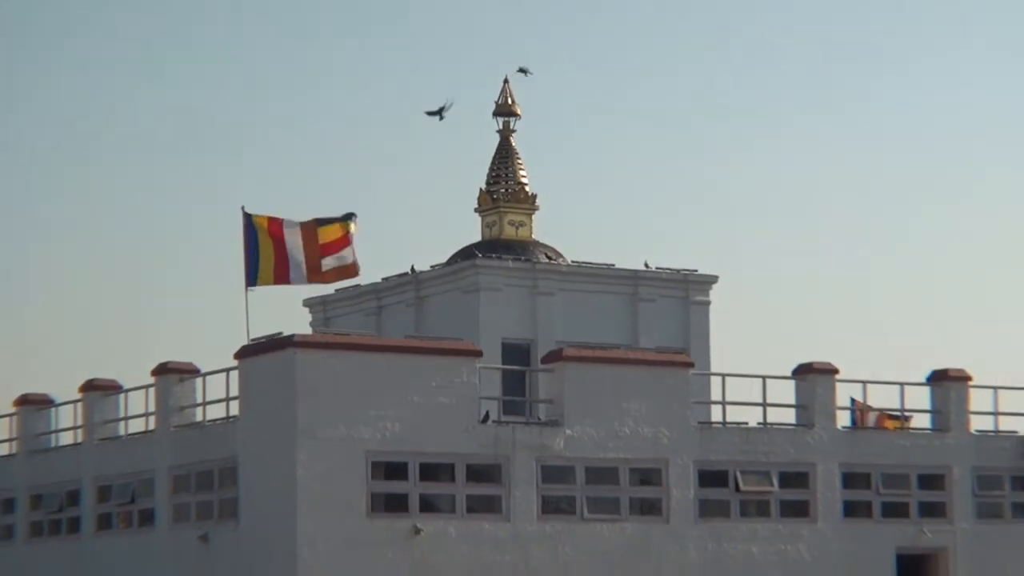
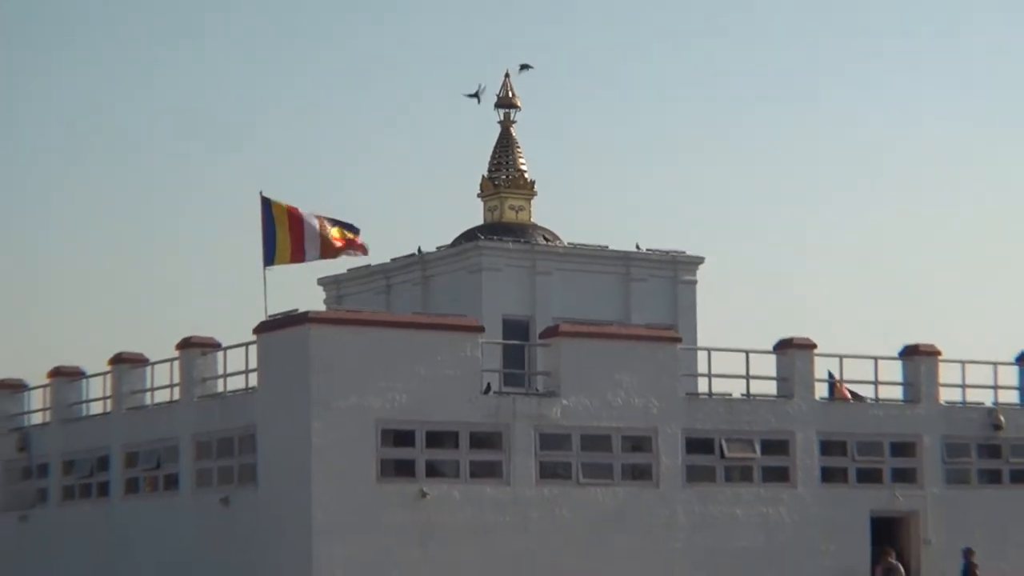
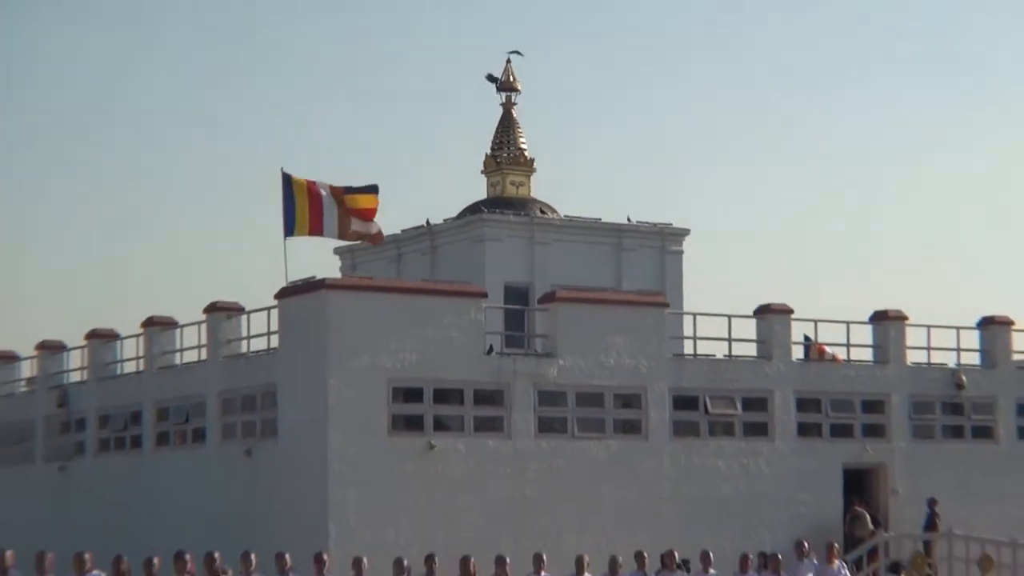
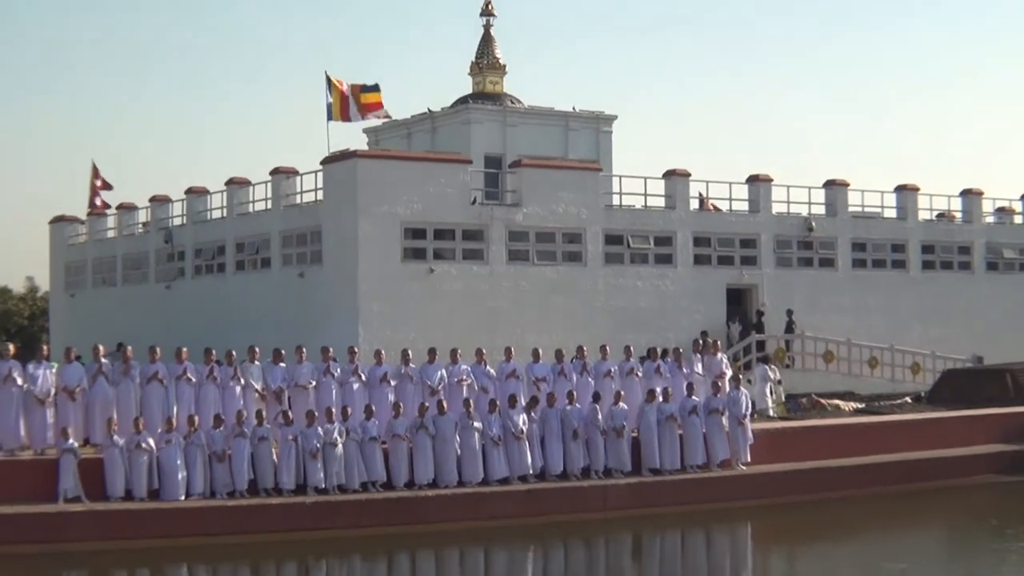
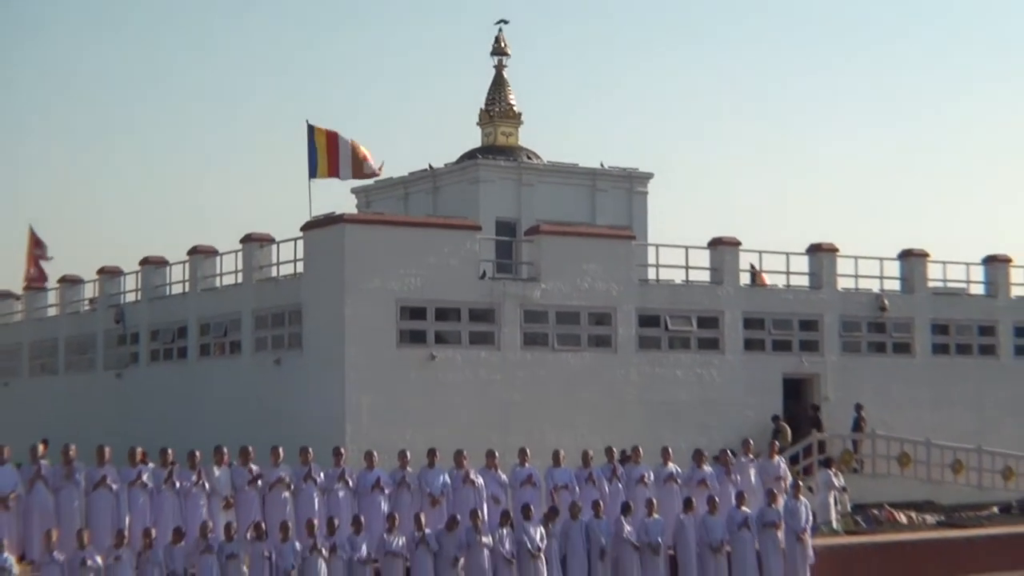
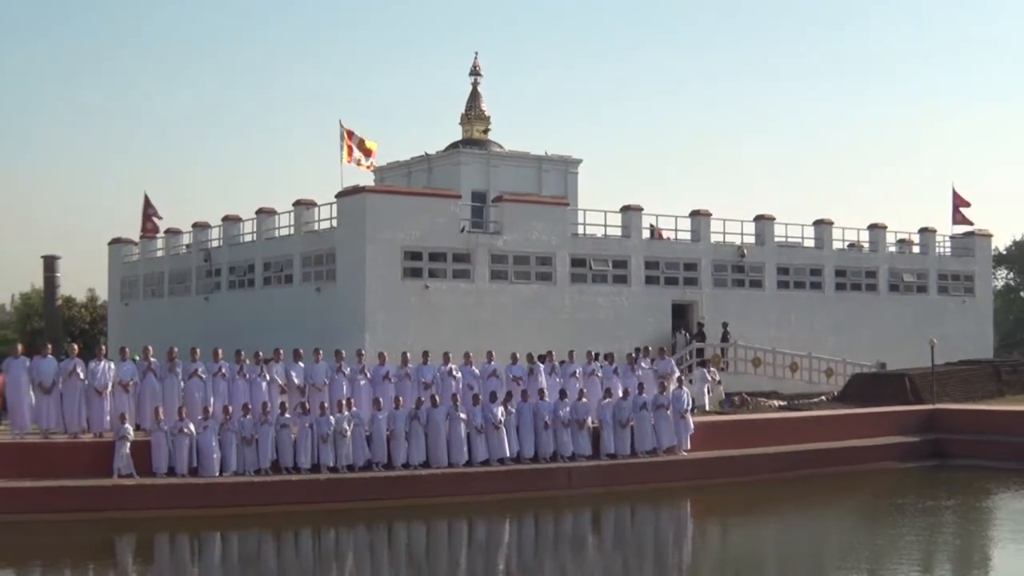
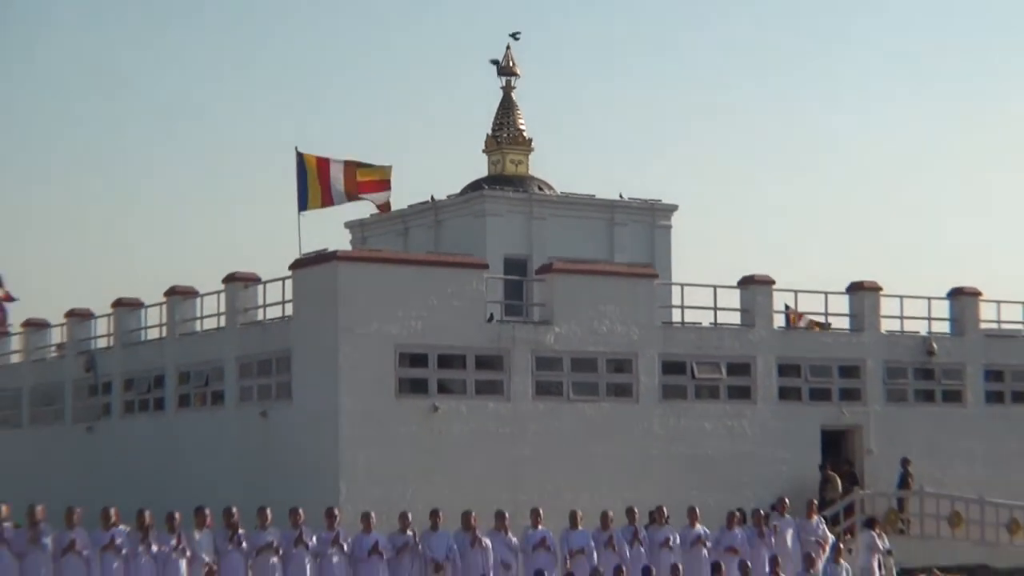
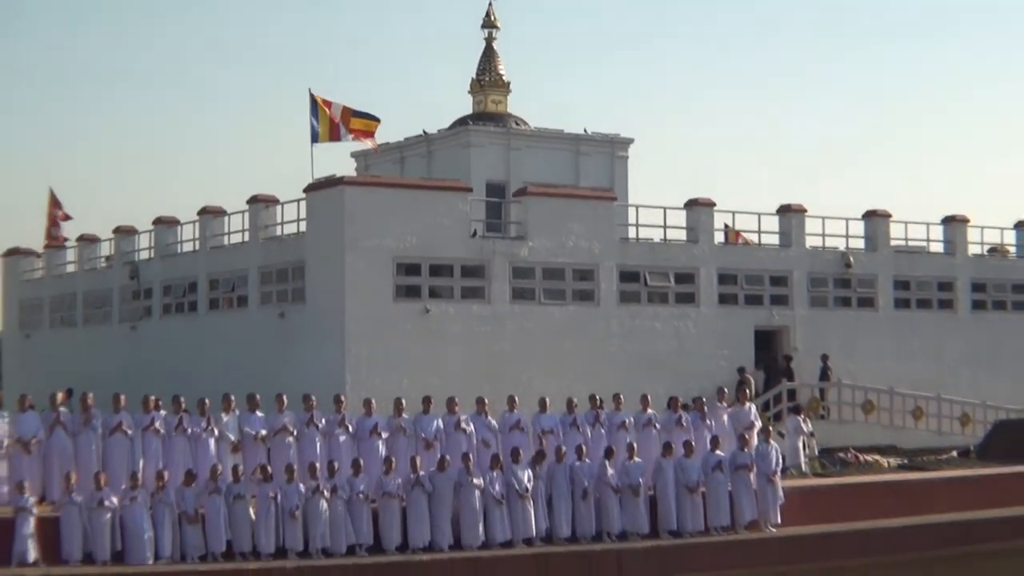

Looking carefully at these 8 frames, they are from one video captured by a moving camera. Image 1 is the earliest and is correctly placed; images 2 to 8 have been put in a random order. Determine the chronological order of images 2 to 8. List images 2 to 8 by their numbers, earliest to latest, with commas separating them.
2, 3, 7, 5, 8, 4, 6
